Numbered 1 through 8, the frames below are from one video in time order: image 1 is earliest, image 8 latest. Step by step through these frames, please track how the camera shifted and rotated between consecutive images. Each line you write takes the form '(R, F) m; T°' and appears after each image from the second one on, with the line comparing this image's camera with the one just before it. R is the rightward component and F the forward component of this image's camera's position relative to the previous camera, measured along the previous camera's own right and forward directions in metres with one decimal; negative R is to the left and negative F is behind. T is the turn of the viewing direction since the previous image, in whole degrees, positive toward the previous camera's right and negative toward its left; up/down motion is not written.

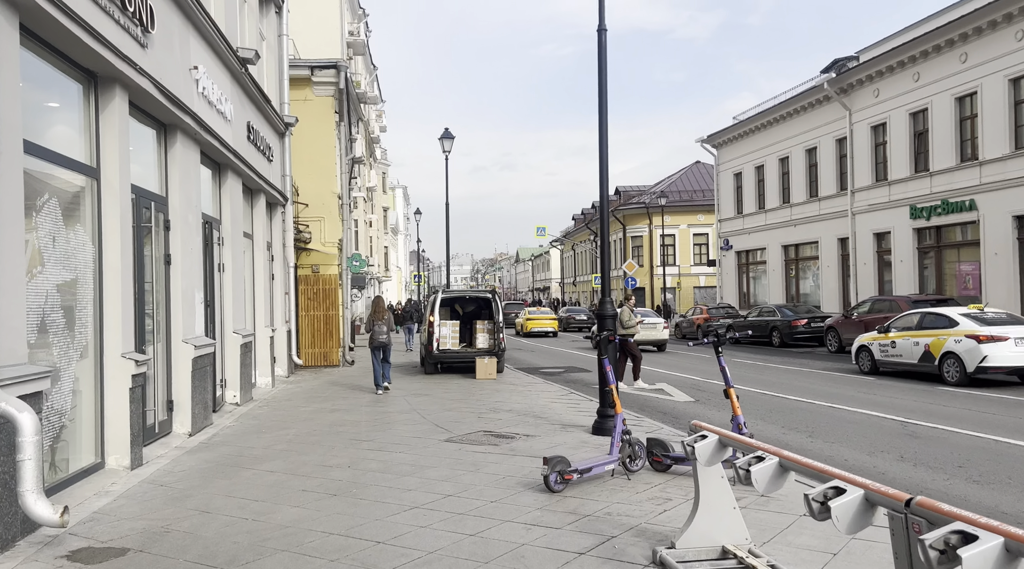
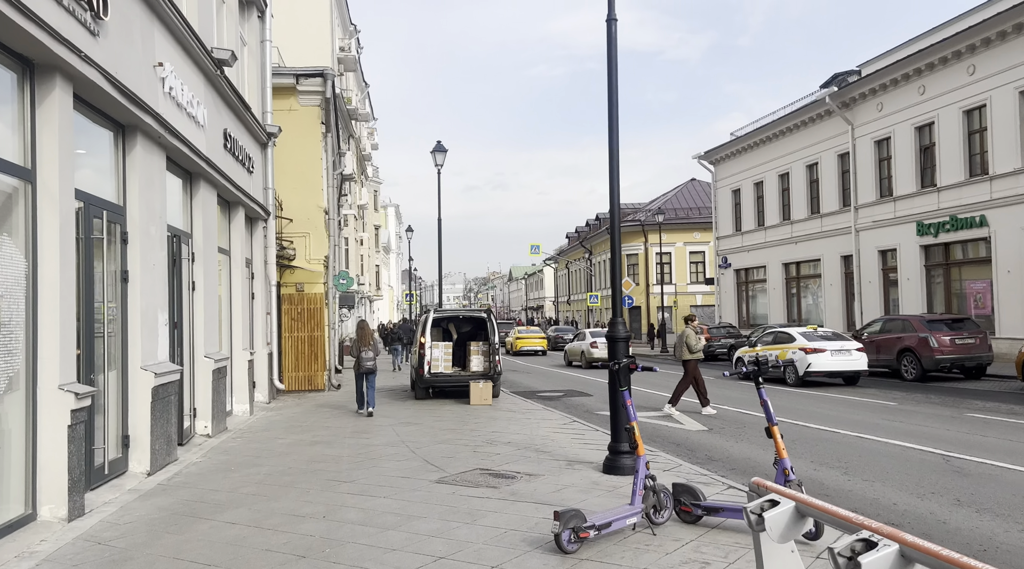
(-0.1, +1.0) m; +1°
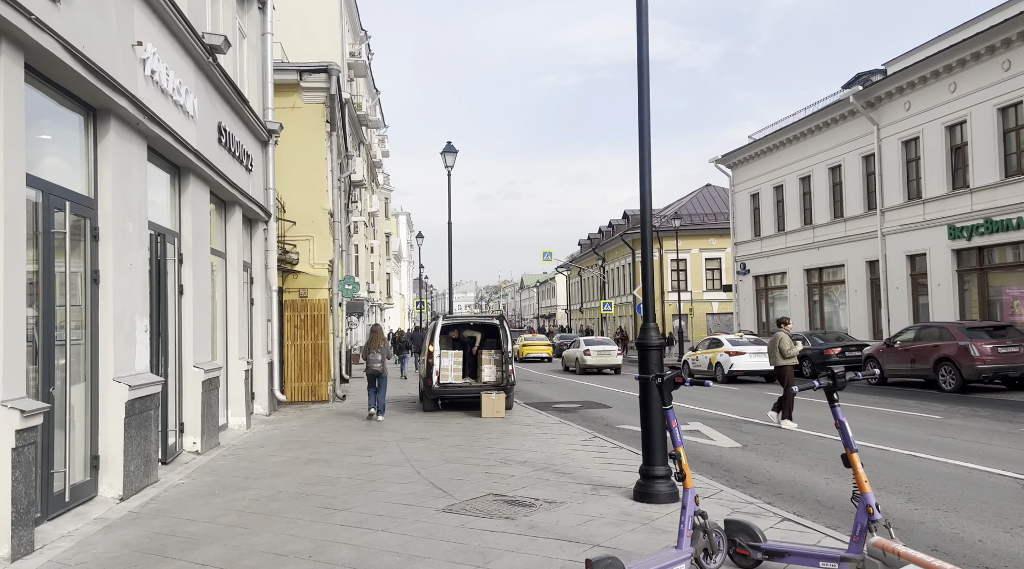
(-0.1, +1.0) m; -1°
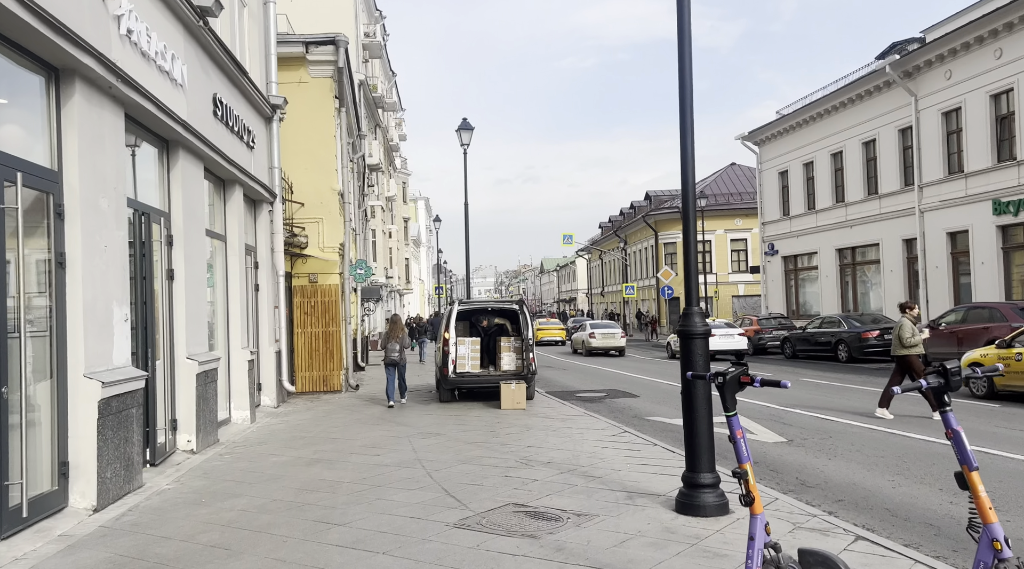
(0.0, +1.0) m; -1°
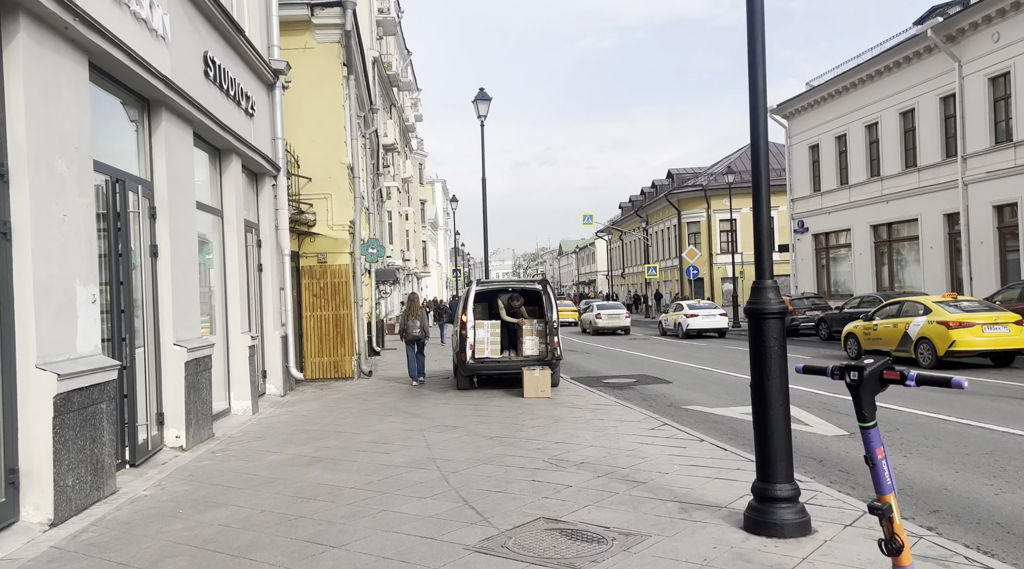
(-0.1, +1.2) m; -1°
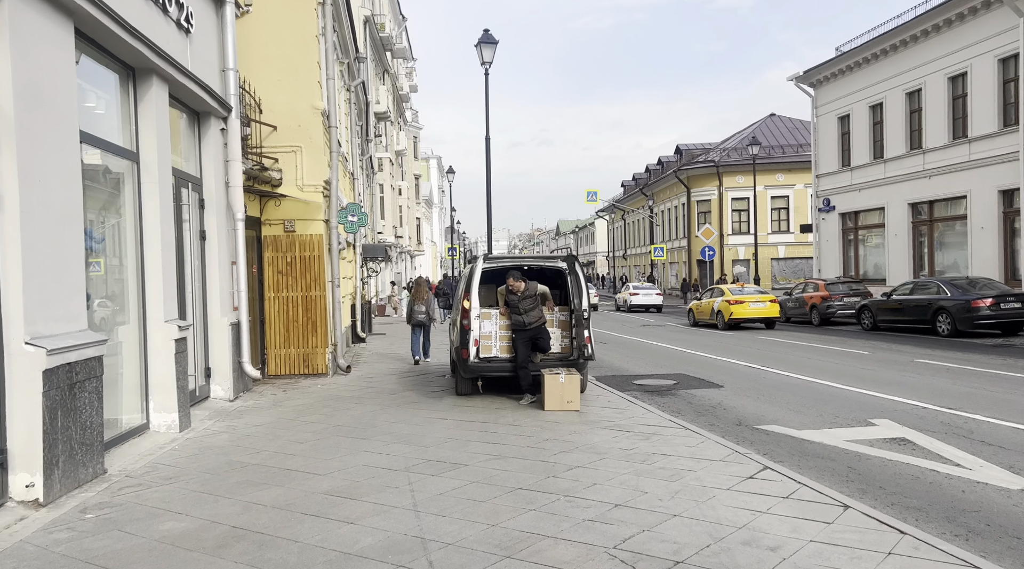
(-0.3, +3.1) m; 0°
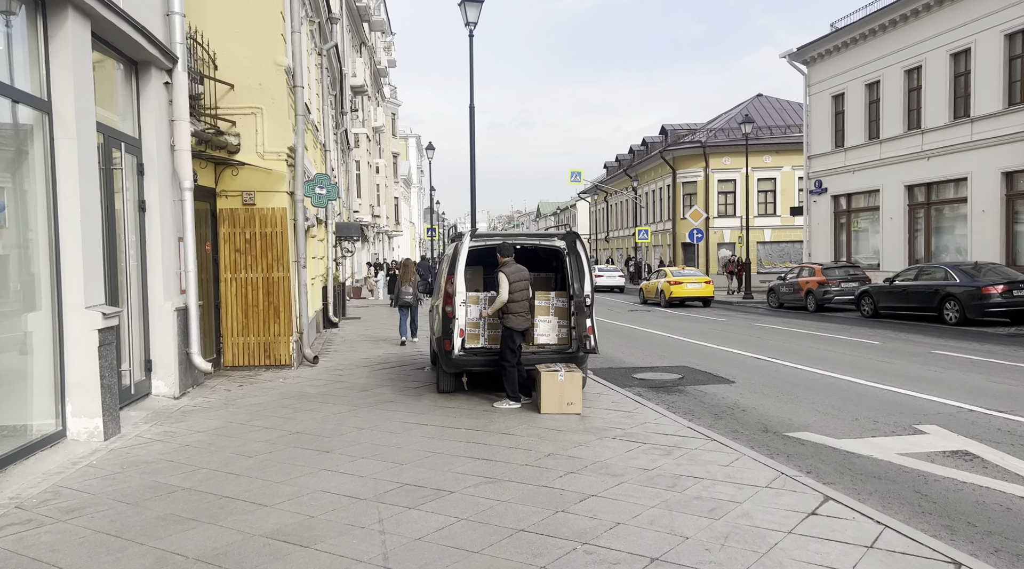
(-0.1, +1.4) m; +1°
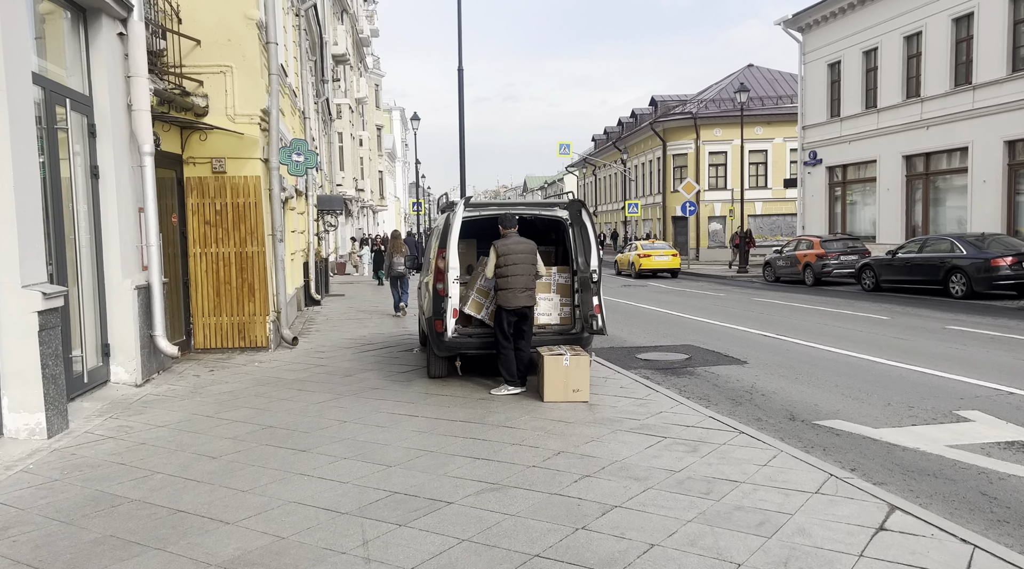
(-0.1, +0.9) m; +1°
